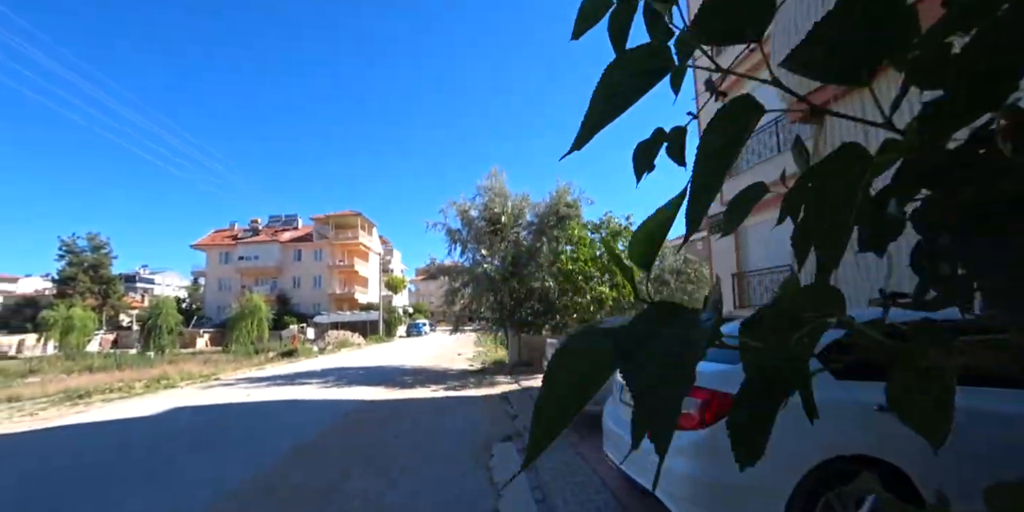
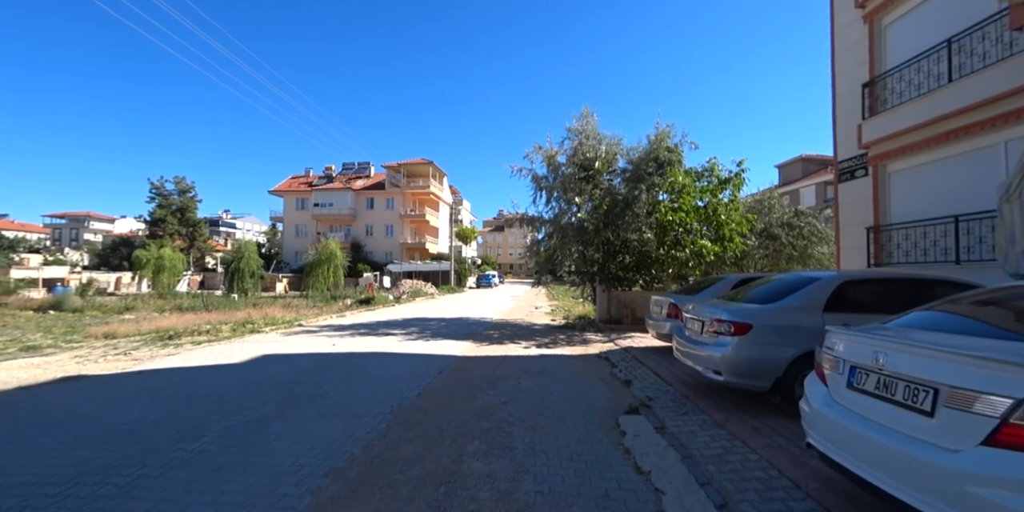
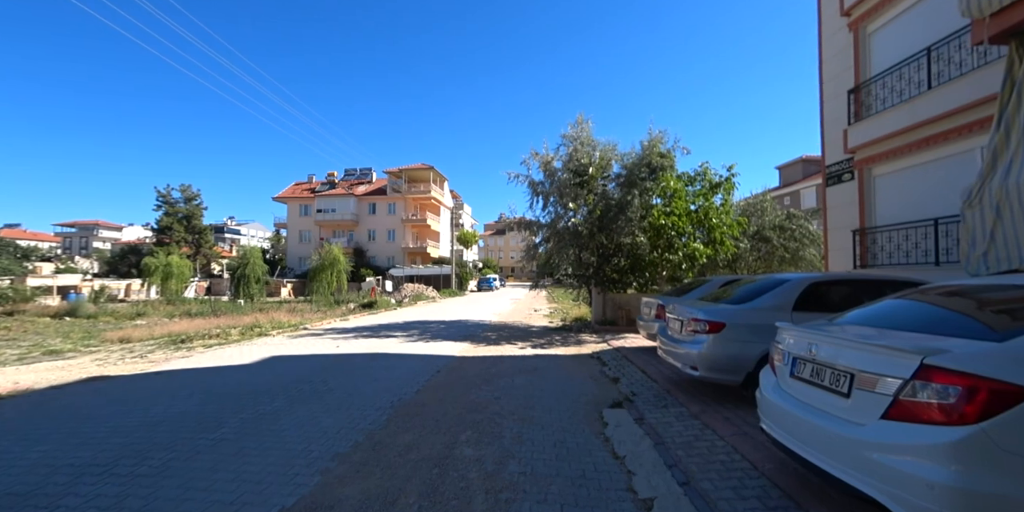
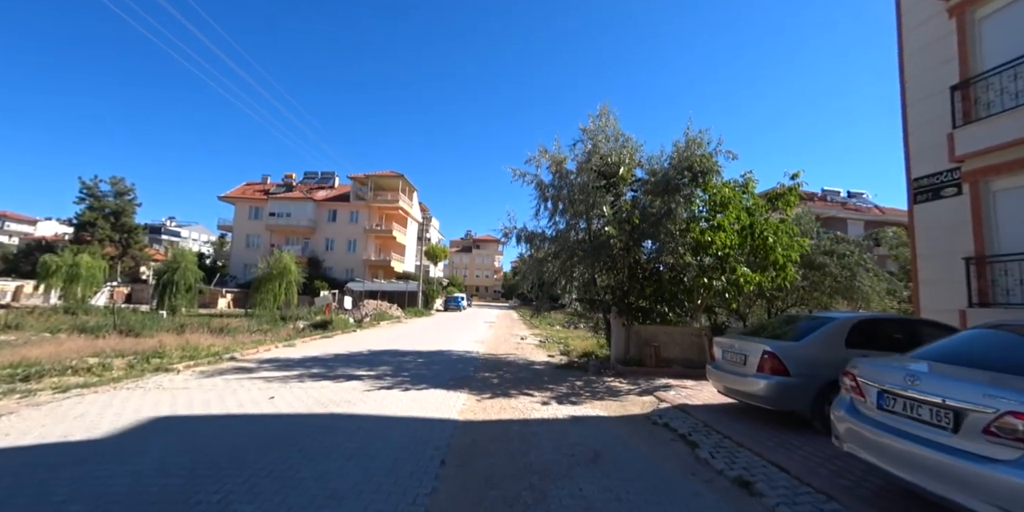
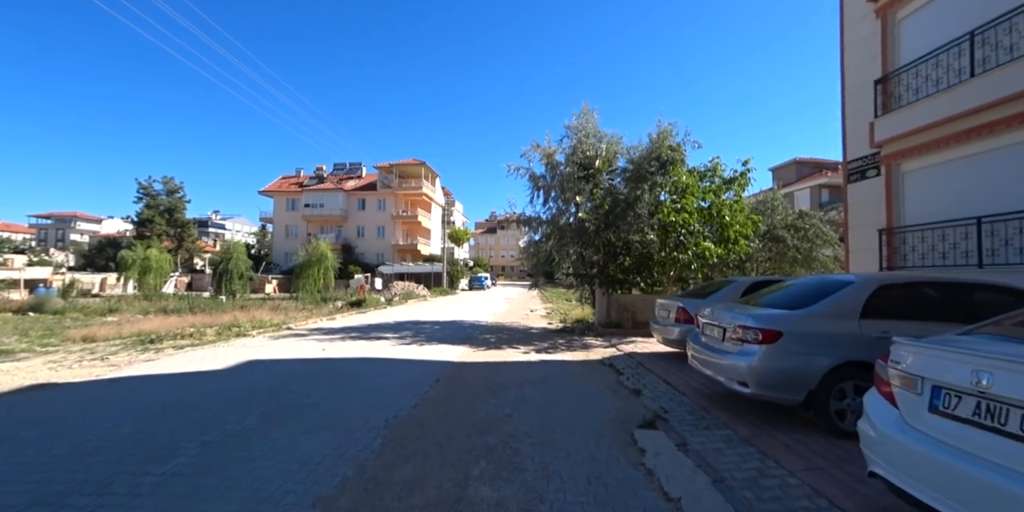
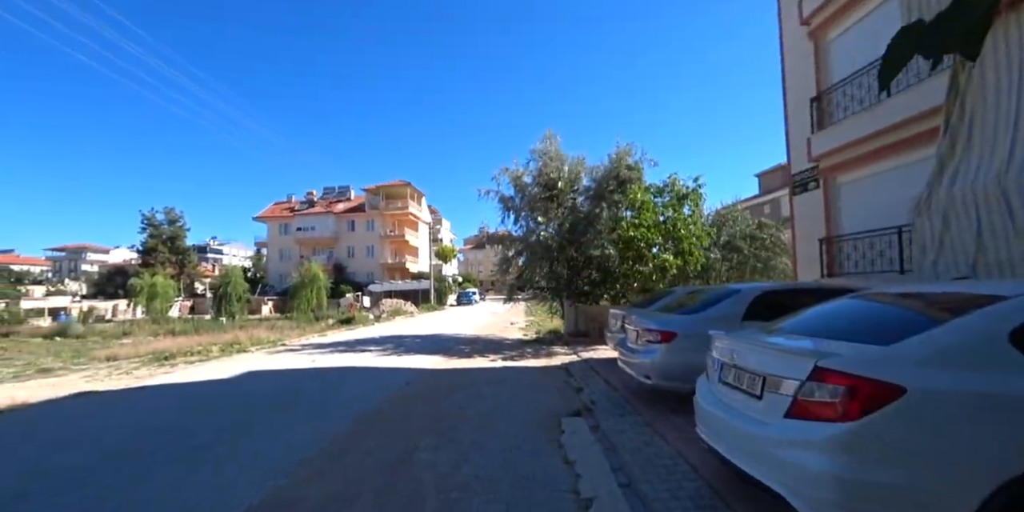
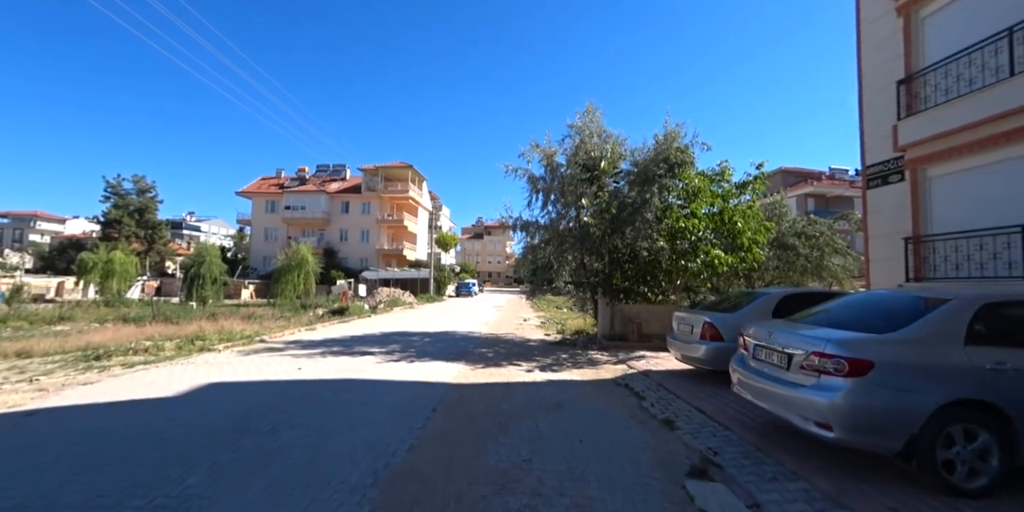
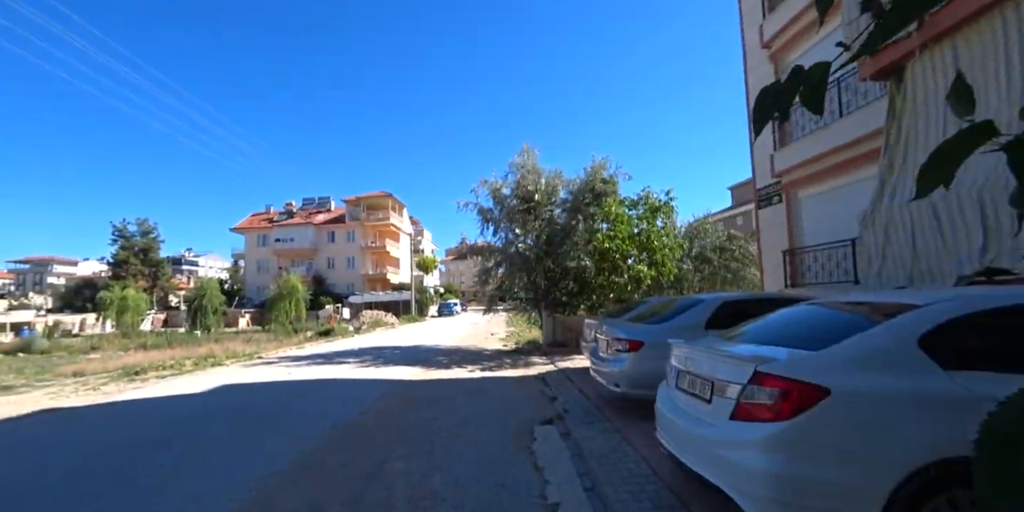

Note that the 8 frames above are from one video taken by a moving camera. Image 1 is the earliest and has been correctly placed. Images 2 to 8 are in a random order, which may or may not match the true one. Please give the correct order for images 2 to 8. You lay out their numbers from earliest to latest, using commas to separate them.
8, 6, 3, 2, 5, 7, 4
